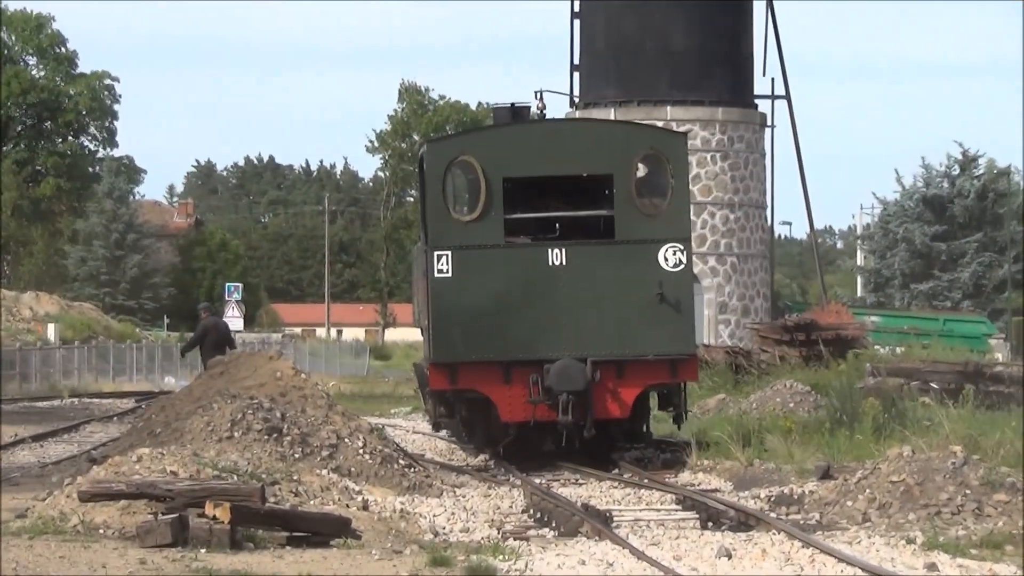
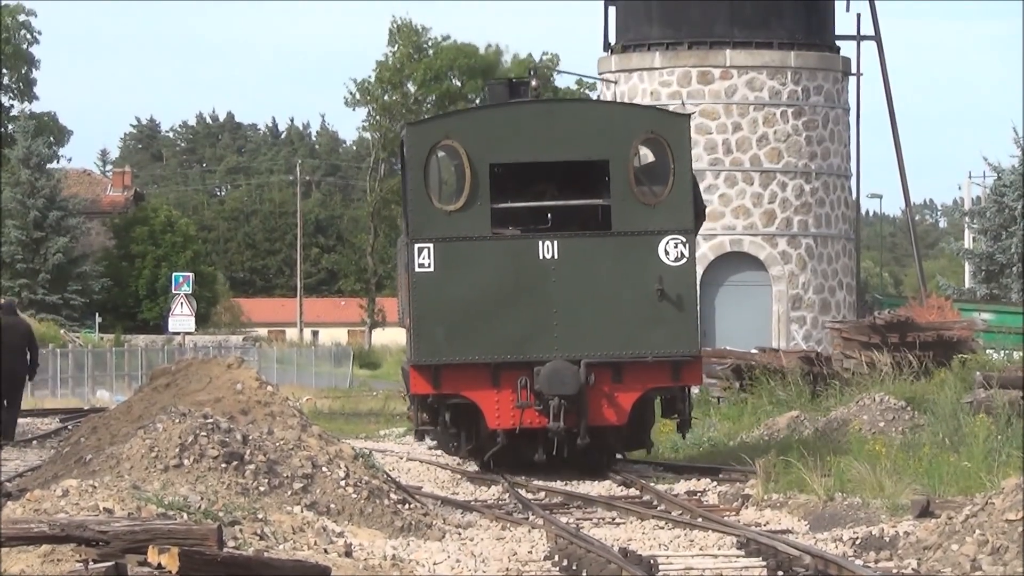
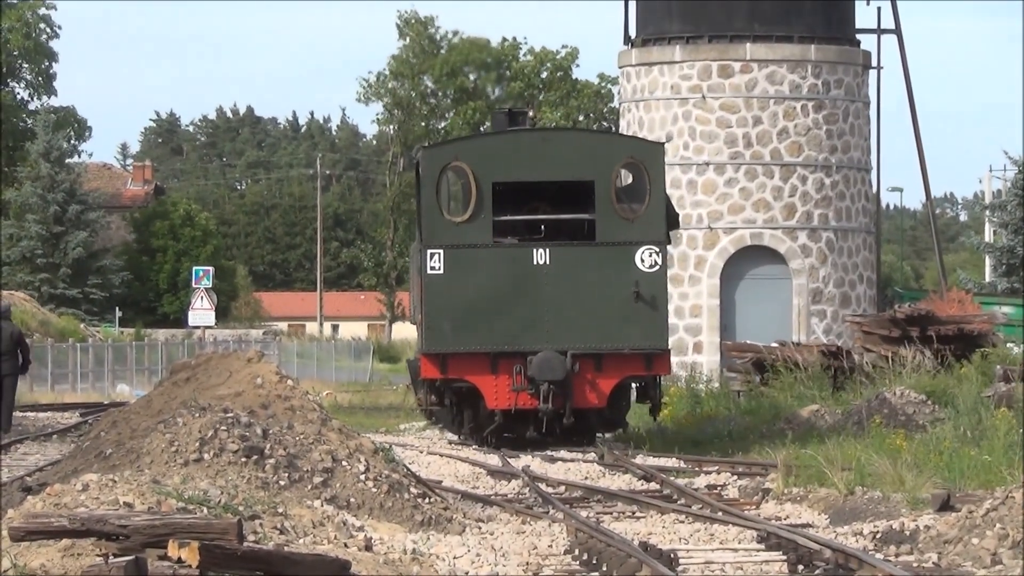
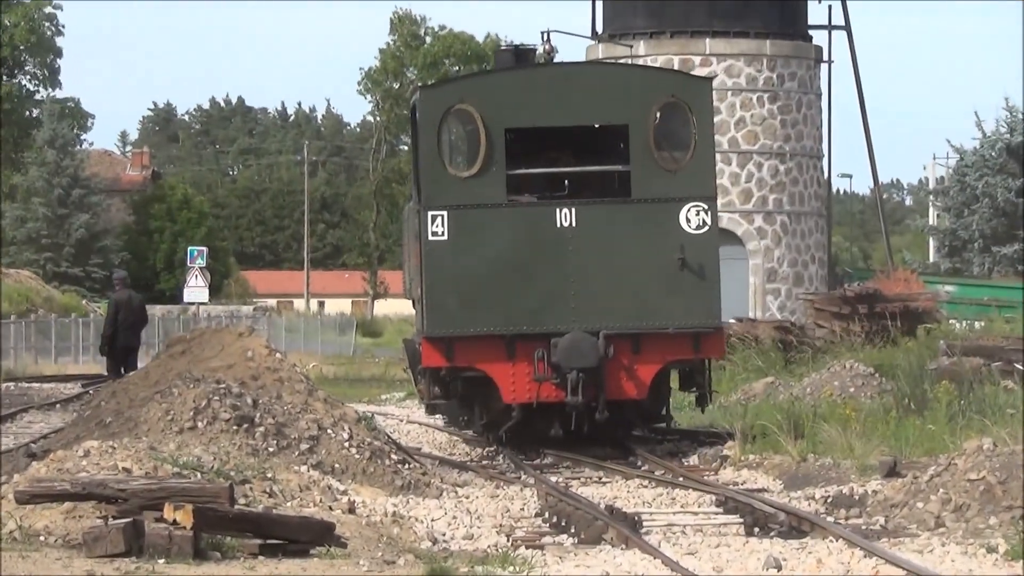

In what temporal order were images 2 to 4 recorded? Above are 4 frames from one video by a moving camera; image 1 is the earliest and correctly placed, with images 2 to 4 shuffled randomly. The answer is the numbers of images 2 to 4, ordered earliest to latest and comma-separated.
4, 2, 3
